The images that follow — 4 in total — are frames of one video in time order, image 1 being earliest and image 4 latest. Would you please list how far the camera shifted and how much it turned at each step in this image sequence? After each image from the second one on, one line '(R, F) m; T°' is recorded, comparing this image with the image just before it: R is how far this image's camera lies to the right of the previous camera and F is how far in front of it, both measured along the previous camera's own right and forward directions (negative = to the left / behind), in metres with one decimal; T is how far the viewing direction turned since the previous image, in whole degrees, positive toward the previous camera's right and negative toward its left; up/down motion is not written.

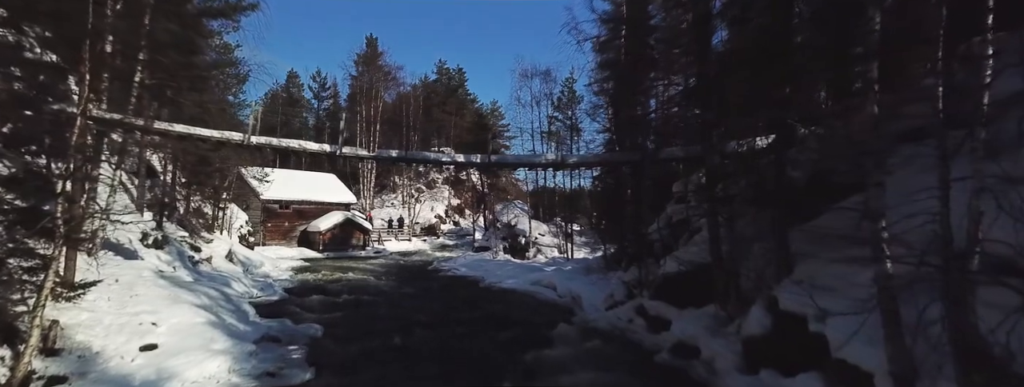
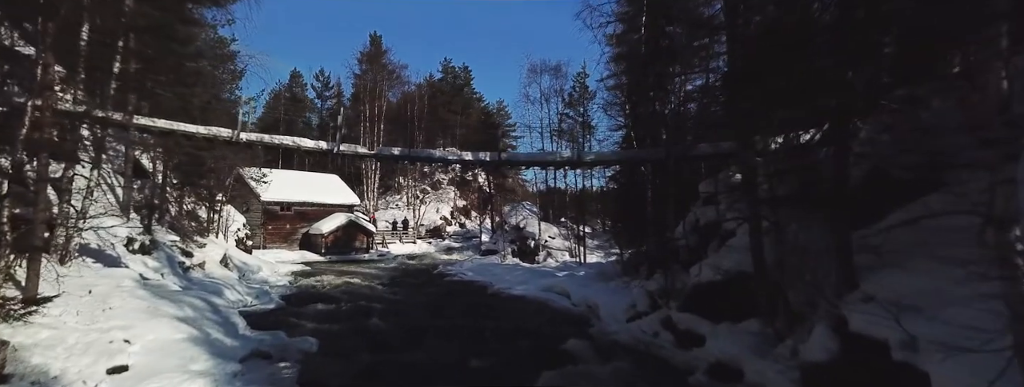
(-0.2, +1.0) m; -1°
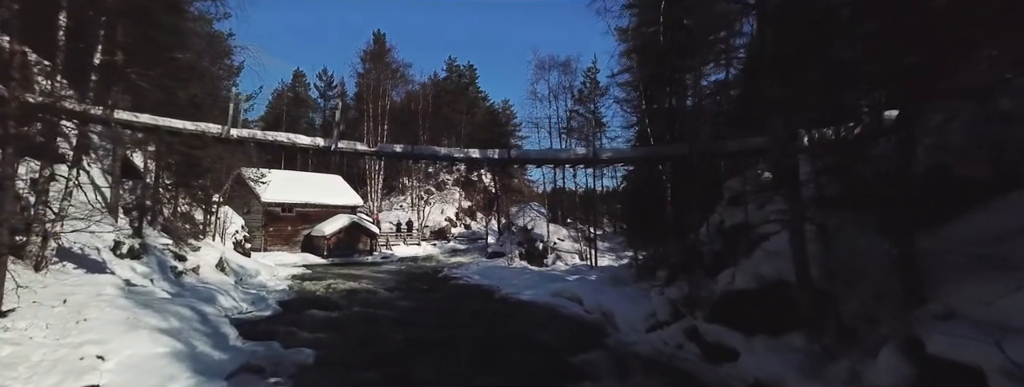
(-0.1, +0.8) m; -1°
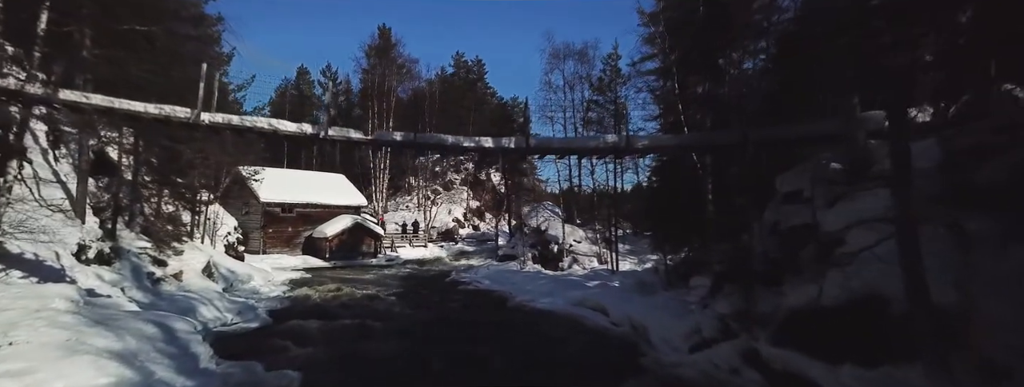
(-0.2, +1.5) m; -1°
